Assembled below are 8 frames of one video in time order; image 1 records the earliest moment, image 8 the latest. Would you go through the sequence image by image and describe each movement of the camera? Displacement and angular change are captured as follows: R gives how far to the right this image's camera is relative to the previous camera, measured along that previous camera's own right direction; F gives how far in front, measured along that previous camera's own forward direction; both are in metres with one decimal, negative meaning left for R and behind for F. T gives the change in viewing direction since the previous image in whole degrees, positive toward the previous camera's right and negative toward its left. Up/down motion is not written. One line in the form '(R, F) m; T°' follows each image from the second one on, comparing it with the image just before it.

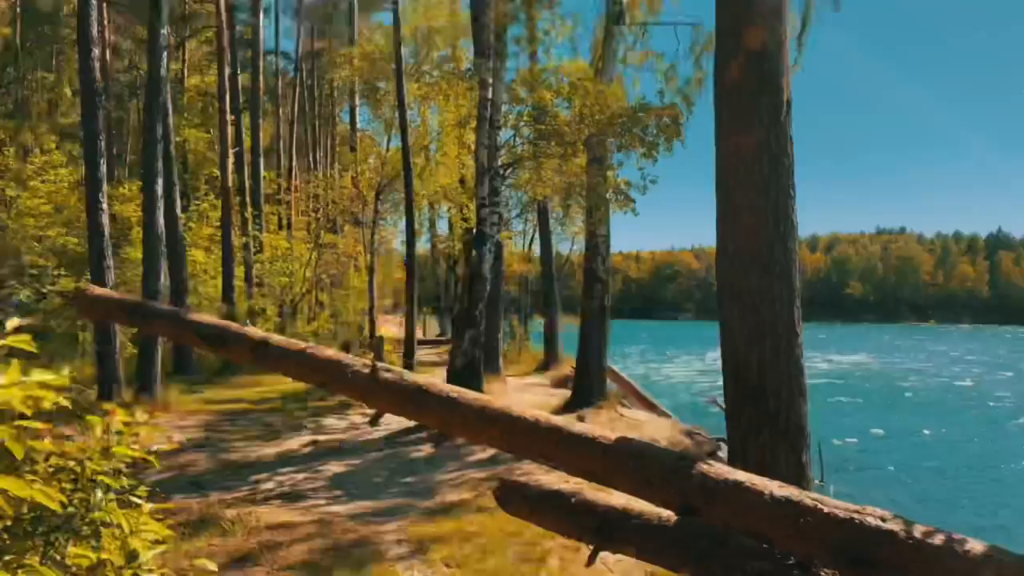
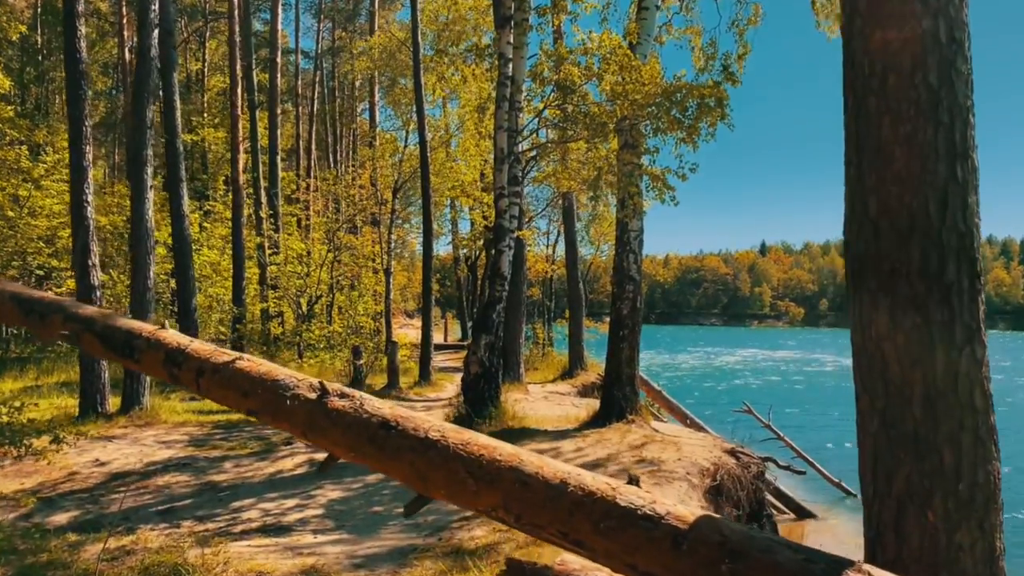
(0.0, +0.9) m; -2°
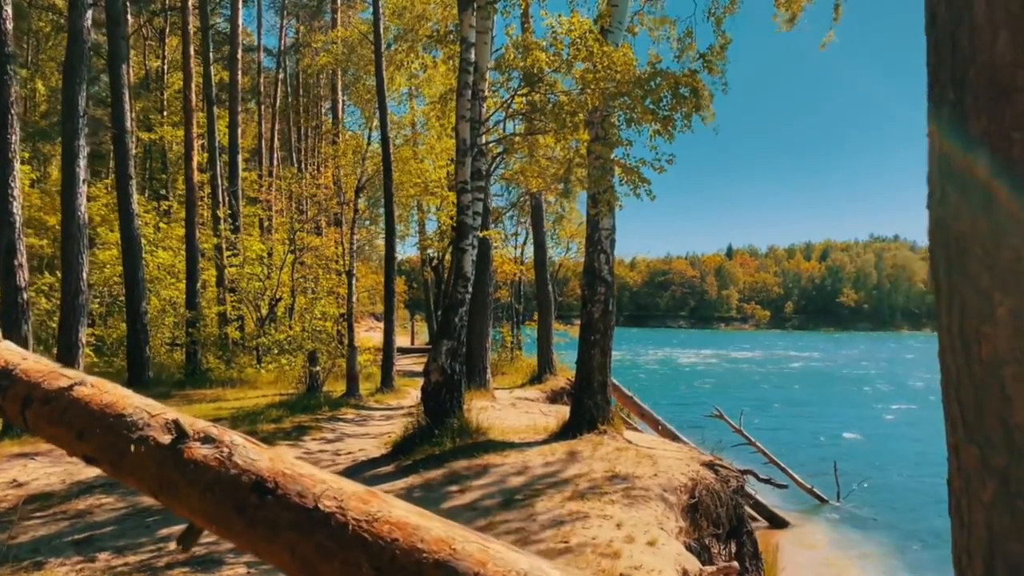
(+0.1, +0.5) m; +2°
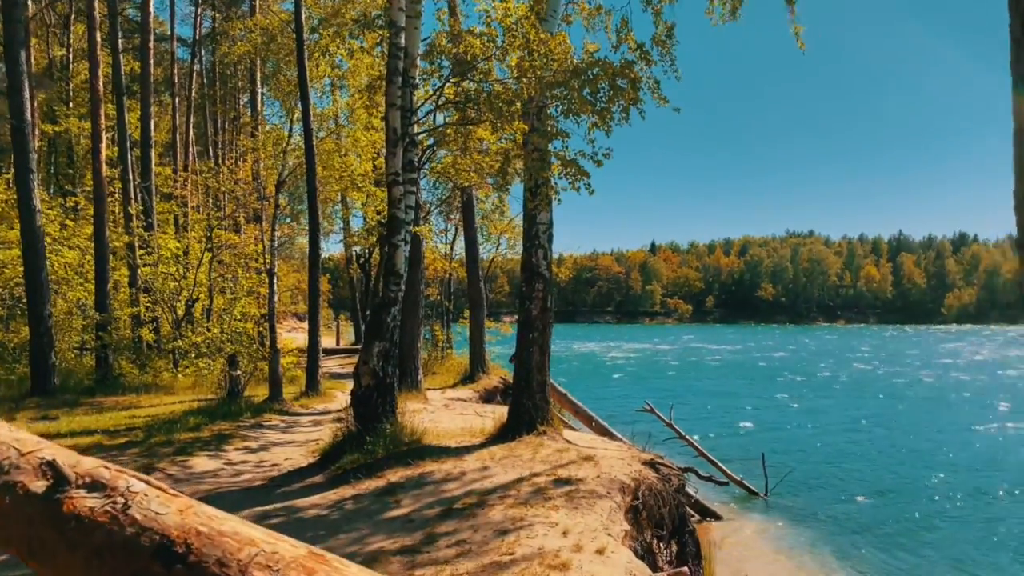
(-0.1, +0.3) m; +5°
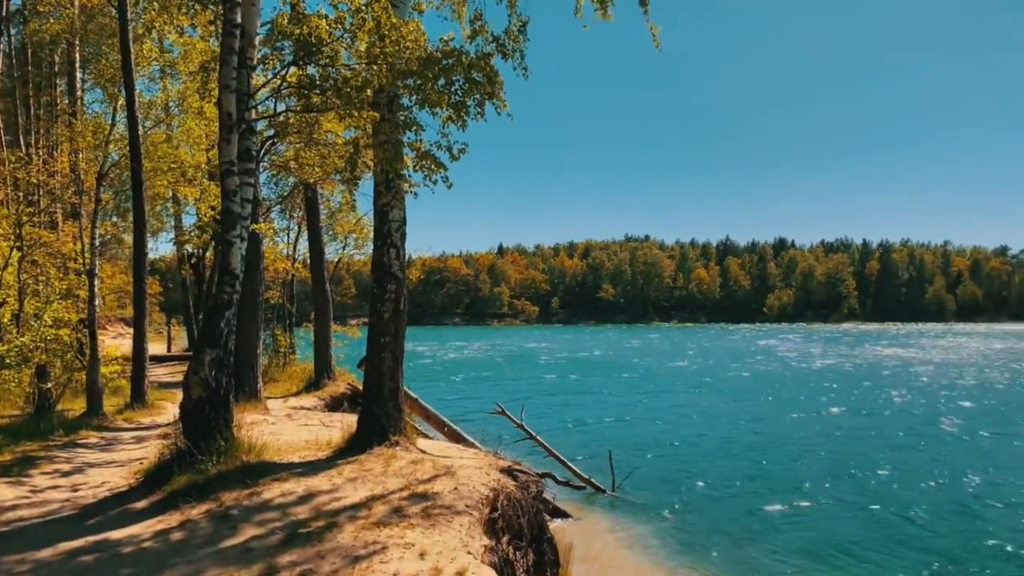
(0.0, +0.4) m; +10°
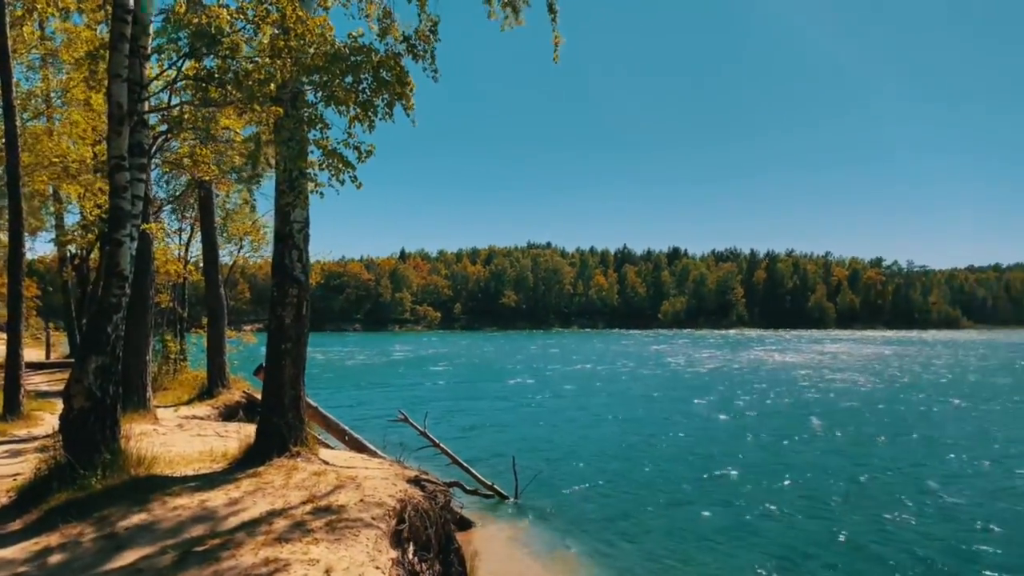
(-0.1, +0.1) m; +7°
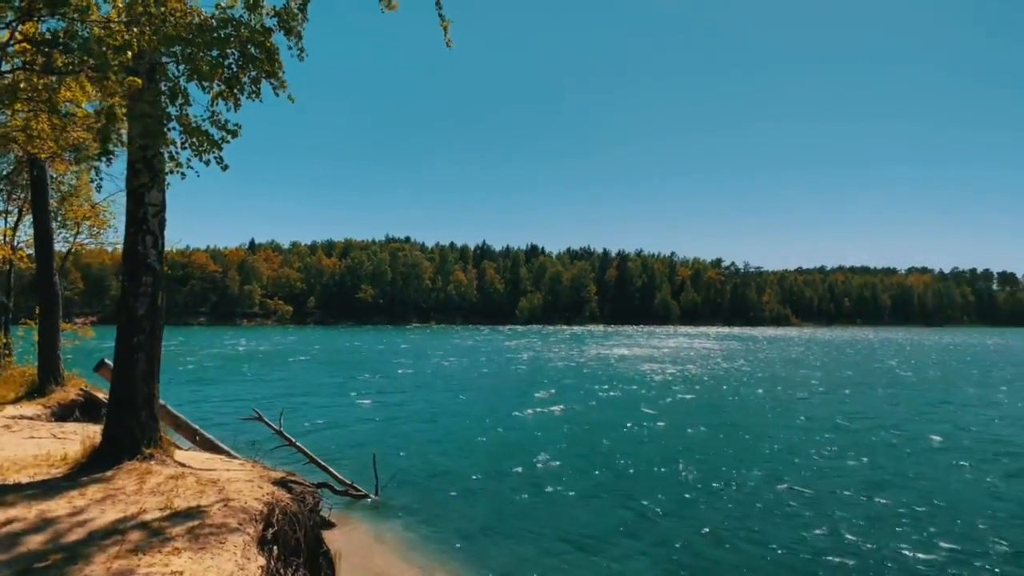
(-0.2, +0.2) m; +10°
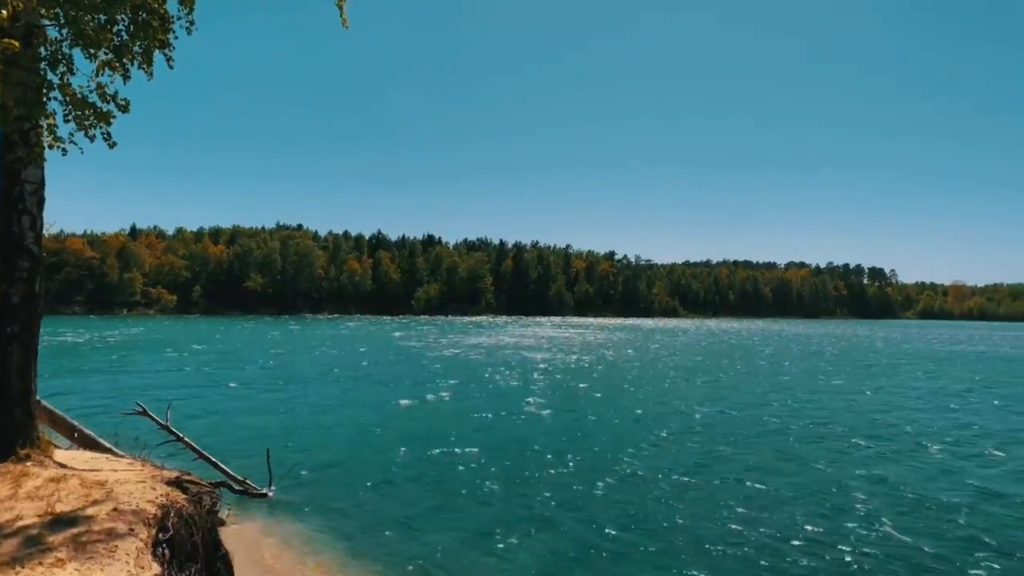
(-0.1, +0.2) m; +7°
